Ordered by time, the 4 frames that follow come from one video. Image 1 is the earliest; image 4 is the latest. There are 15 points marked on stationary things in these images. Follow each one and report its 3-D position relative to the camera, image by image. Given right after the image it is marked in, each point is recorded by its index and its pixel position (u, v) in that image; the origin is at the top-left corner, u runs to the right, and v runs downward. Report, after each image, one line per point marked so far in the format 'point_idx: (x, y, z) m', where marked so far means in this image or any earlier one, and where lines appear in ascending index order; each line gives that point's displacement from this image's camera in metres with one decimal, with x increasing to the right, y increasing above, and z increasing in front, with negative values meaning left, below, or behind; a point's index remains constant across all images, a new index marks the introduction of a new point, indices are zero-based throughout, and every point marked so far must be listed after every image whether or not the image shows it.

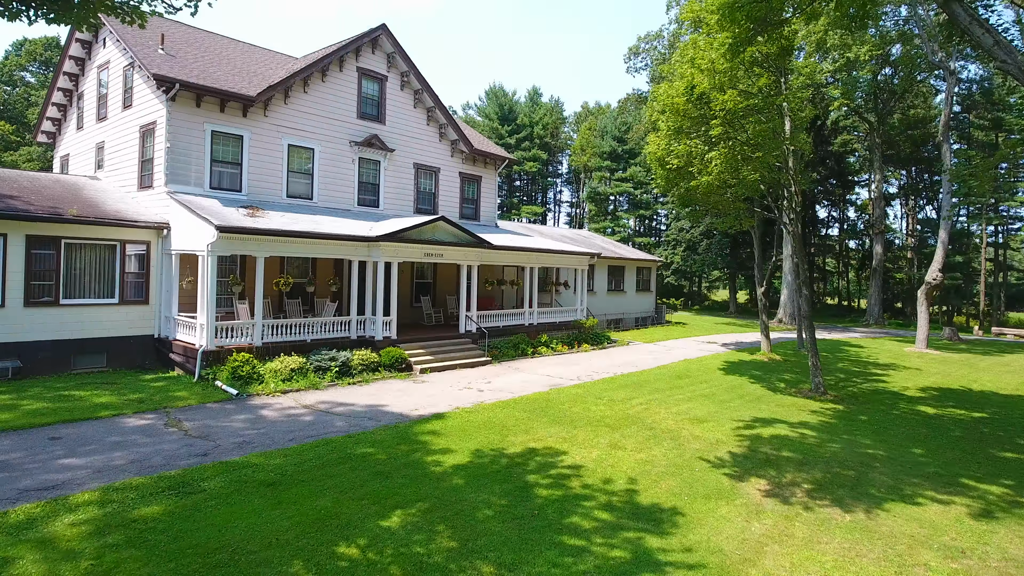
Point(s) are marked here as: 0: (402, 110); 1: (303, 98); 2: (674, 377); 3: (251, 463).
0: (-3.3, +5.3, +18.7) m
1: (-5.5, +4.9, +16.3) m
2: (+4.1, -2.2, +15.6) m
3: (-3.3, -2.2, +7.9) m
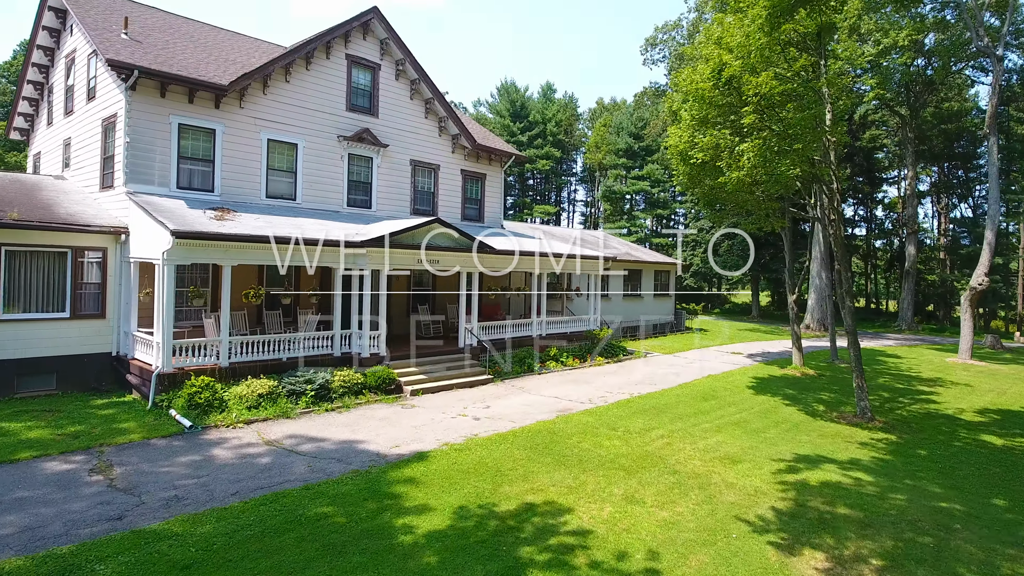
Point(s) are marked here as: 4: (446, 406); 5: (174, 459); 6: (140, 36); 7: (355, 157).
0: (-3.1, +5.1, +17.1) m
1: (-5.4, +4.7, +14.7) m
2: (+4.1, -2.5, +13.8) m
3: (-3.4, -2.5, +6.3) m
4: (-1.3, -2.3, +12.4) m
5: (-4.6, -2.3, +8.5) m
6: (-8.1, +5.4, +13.5) m
7: (-4.1, +3.4, +16.3) m
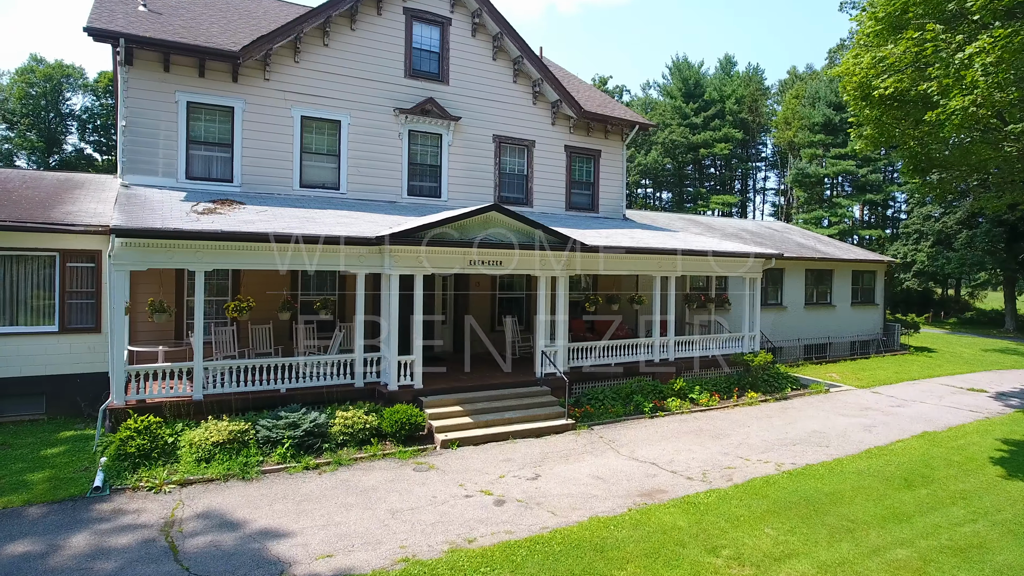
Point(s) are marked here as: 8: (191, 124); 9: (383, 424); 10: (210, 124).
0: (-0.8, +4.9, +13.7) m
1: (-3.6, +4.5, +12.1) m
2: (+5.1, -2.7, +8.4) m
3: (-4.3, -2.6, +3.5) m
4: (-0.5, -2.5, +8.7) m
5: (-4.8, -2.5, +5.9) m
6: (-6.6, +5.3, +11.7) m
7: (-2.0, +3.3, +13.2) m
8: (-5.7, +2.9, +11.1) m
9: (-1.9, -2.0, +9.3) m
10: (-5.4, +3.0, +11.2) m
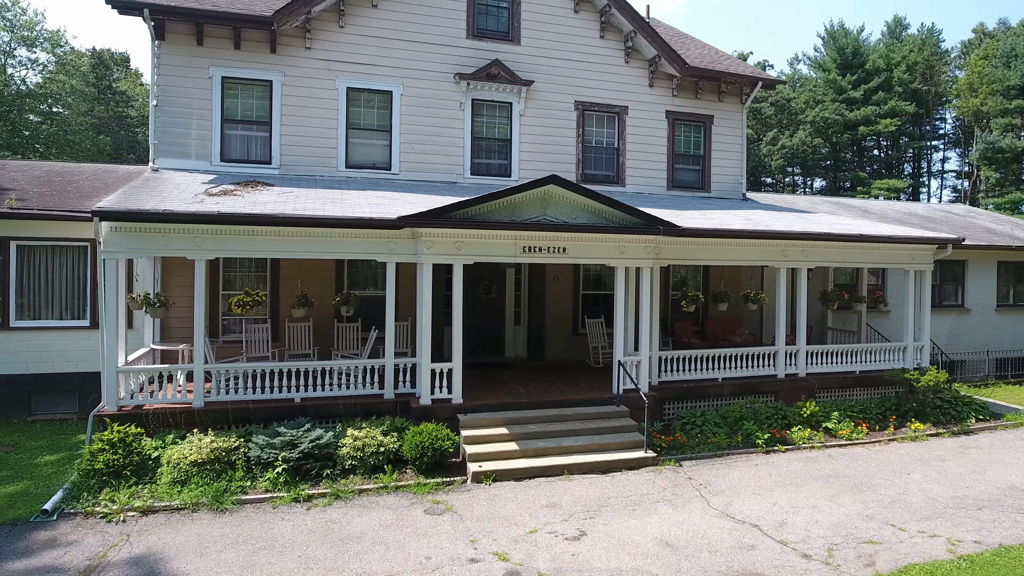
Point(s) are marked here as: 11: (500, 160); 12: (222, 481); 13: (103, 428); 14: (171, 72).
0: (+0.7, +5.0, +11.6) m
1: (-2.4, +4.6, +10.6) m
2: (+5.4, -2.6, +5.1) m
3: (-5.0, -2.5, +2.4) m
4: (-0.1, -2.4, +6.6) m
5: (-4.9, -2.4, +4.8) m
6: (-5.3, +5.4, +10.9) m
7: (-0.5, +3.4, +11.4) m
8: (-4.6, +3.0, +10.1) m
9: (-1.3, -1.9, +7.6) m
10: (-4.3, +3.1, +10.2) m
11: (-0.2, +2.4, +11.6) m
12: (-3.2, -2.1, +6.9) m
13: (-5.0, -1.7, +7.6) m
14: (-5.3, +3.4, +9.8) m
